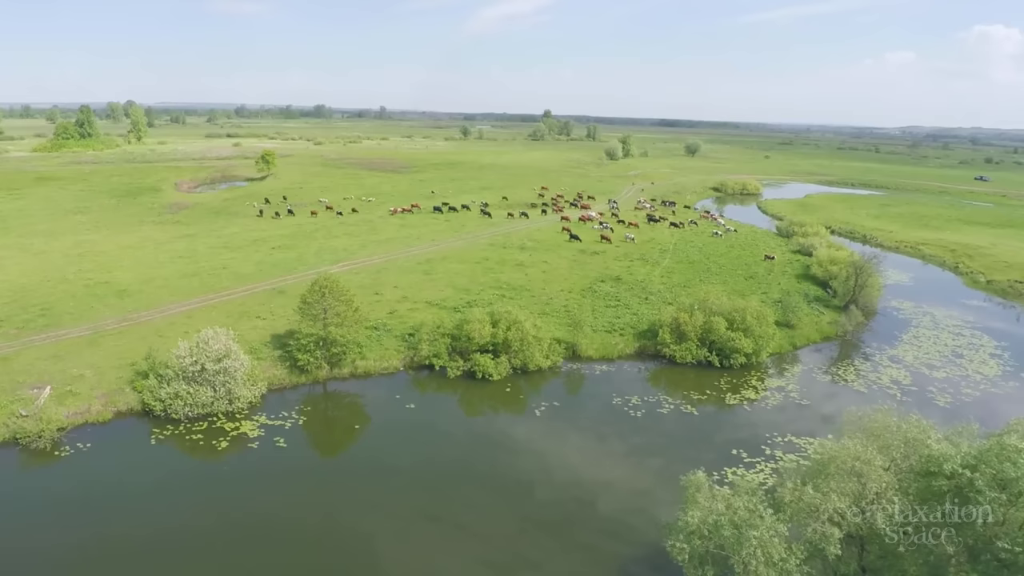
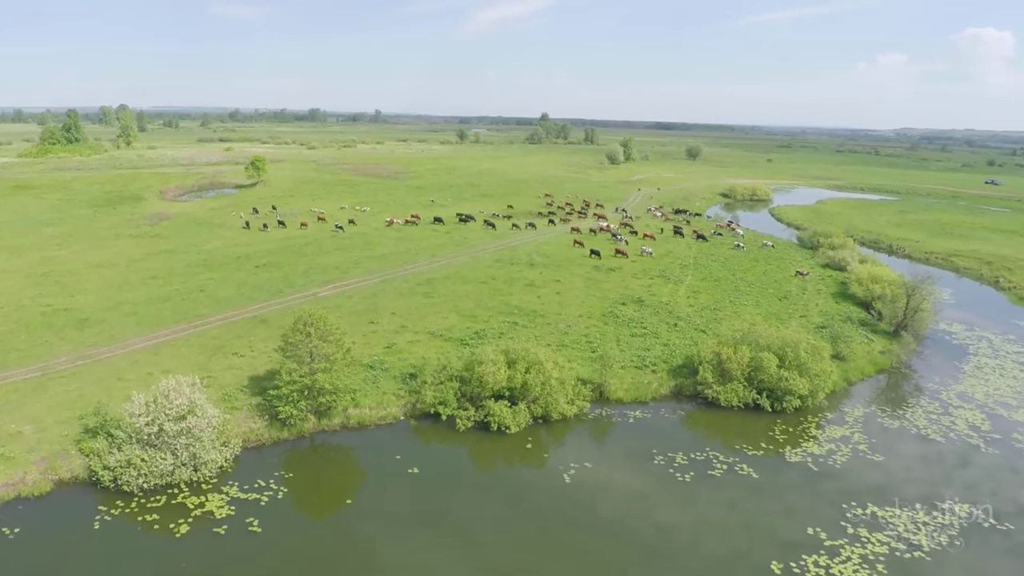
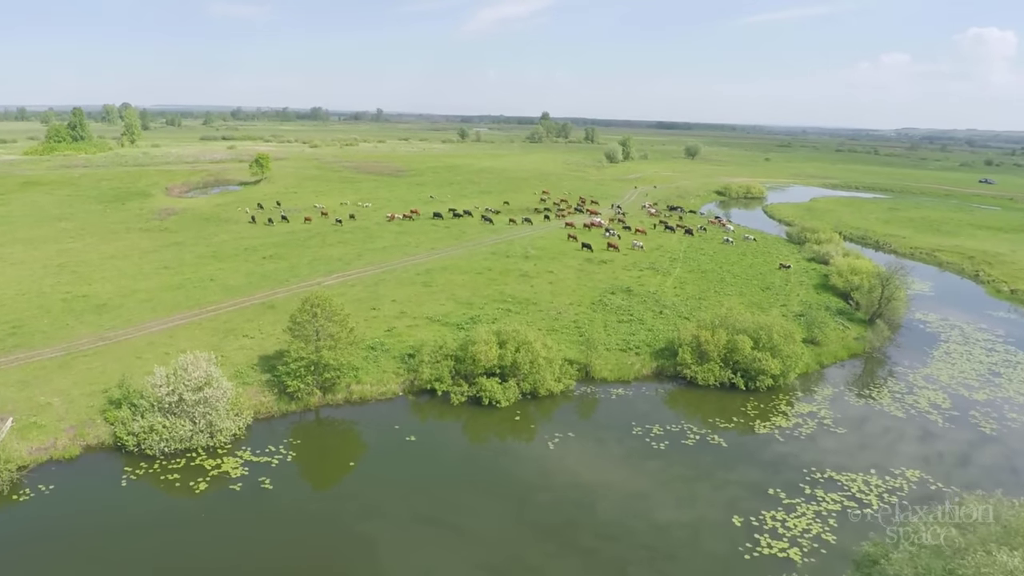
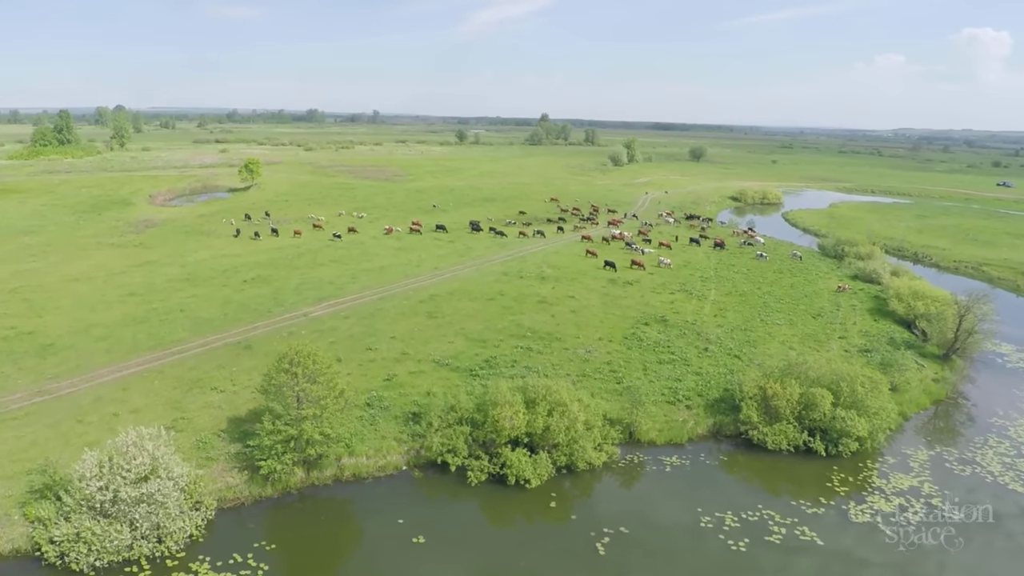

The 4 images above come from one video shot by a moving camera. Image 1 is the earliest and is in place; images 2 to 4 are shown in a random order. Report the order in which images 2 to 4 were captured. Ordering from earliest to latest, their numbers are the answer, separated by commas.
3, 2, 4
